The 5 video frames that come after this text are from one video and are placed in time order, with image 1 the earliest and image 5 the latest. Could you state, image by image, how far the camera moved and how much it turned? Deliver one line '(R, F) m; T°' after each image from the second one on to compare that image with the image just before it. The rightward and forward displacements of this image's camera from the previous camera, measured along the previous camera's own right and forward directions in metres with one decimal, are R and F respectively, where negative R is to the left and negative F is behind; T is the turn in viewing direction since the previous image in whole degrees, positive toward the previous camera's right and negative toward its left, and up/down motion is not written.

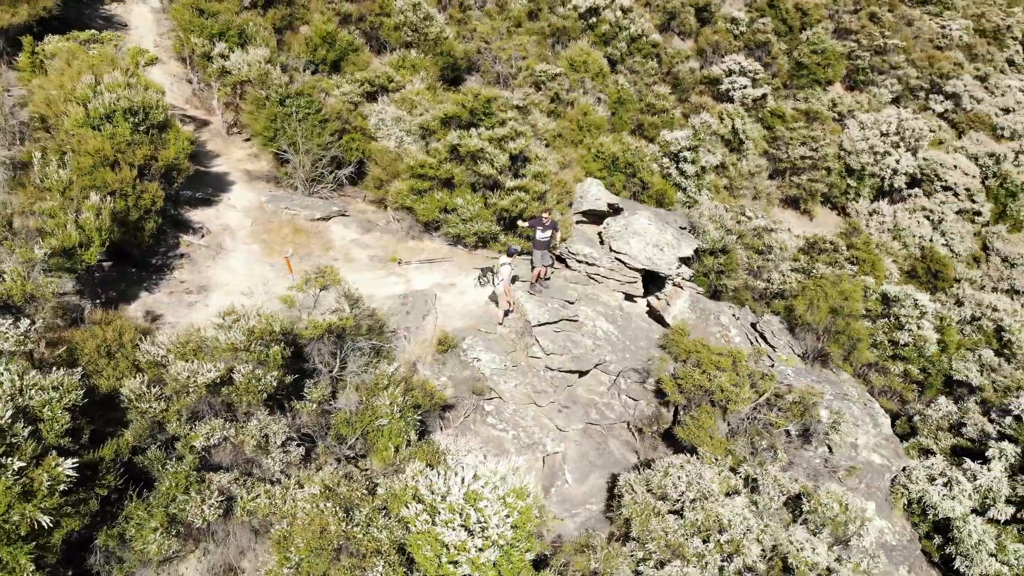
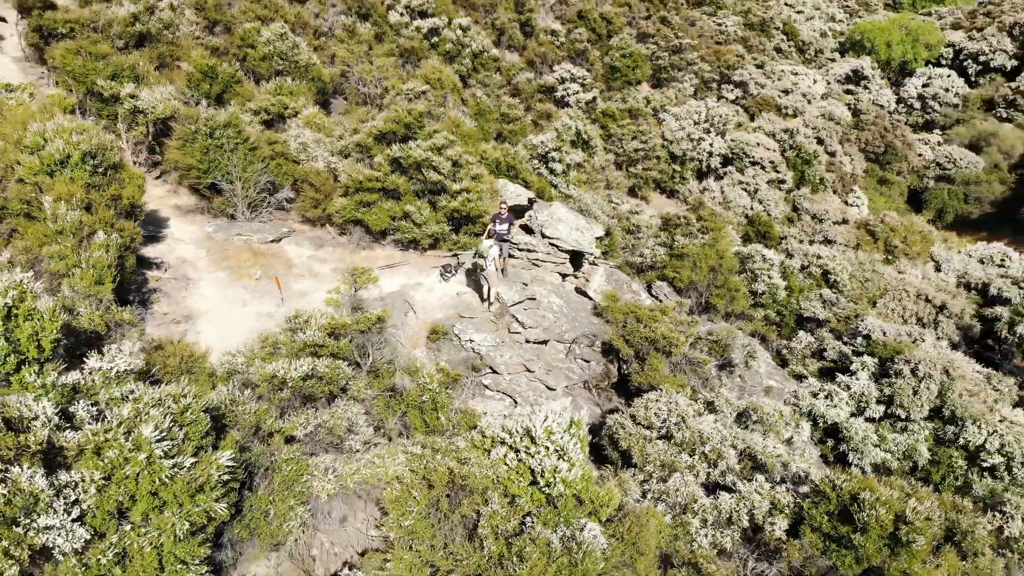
(-2.4, -1.2) m; +13°
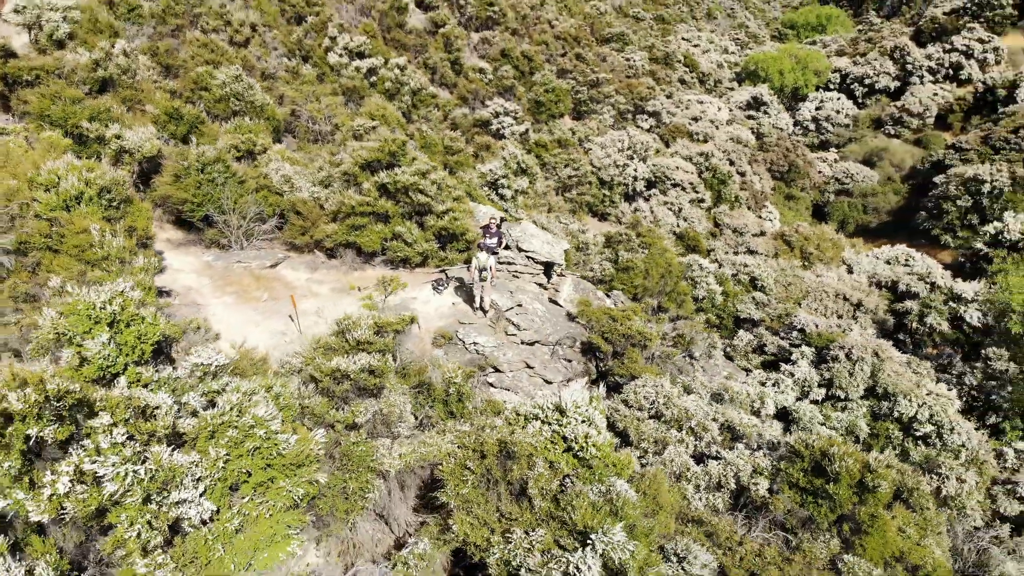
(-1.4, -1.1) m; +6°
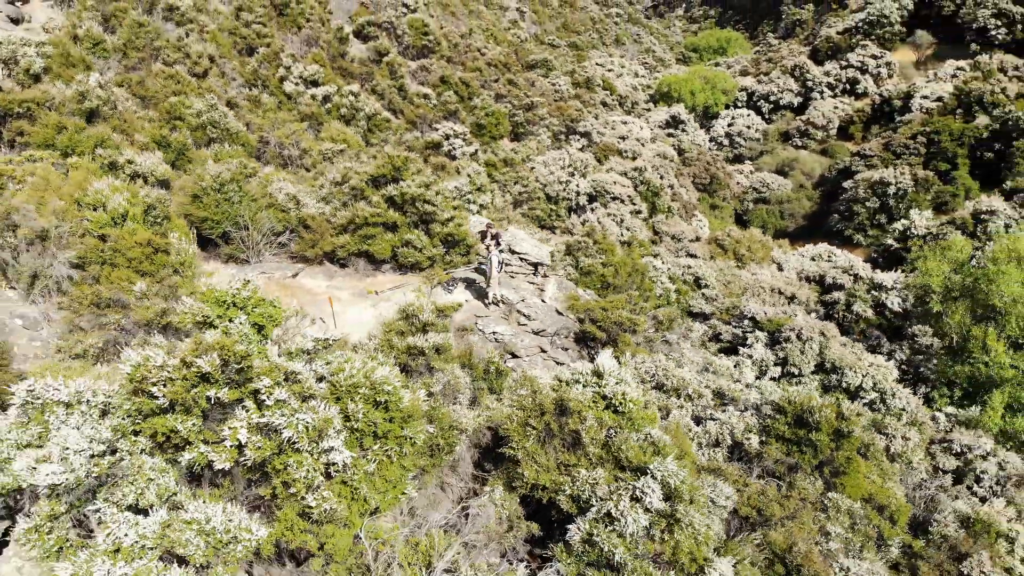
(-1.8, -1.4) m; +6°
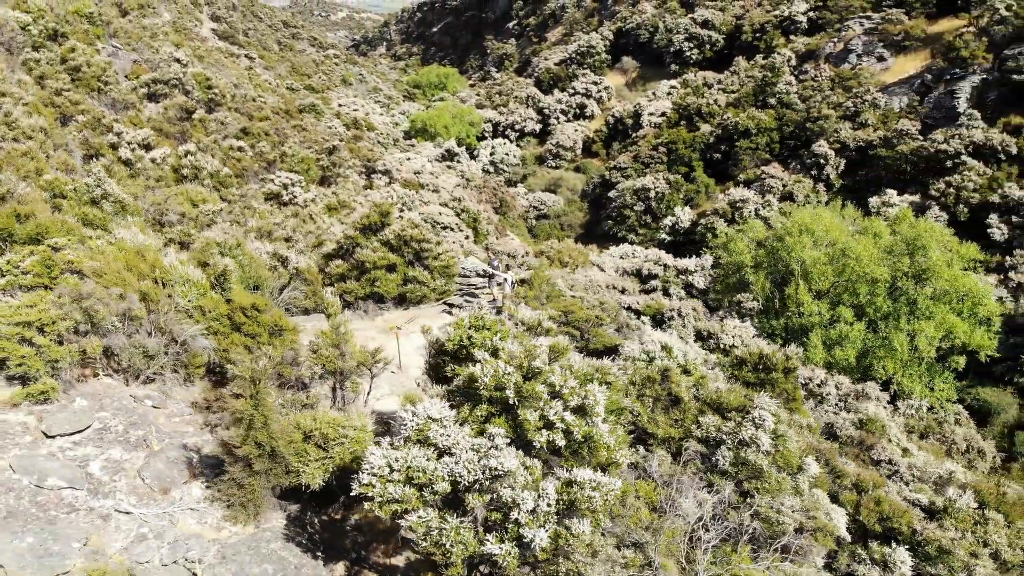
(-6.2, -1.4) m; +20°
